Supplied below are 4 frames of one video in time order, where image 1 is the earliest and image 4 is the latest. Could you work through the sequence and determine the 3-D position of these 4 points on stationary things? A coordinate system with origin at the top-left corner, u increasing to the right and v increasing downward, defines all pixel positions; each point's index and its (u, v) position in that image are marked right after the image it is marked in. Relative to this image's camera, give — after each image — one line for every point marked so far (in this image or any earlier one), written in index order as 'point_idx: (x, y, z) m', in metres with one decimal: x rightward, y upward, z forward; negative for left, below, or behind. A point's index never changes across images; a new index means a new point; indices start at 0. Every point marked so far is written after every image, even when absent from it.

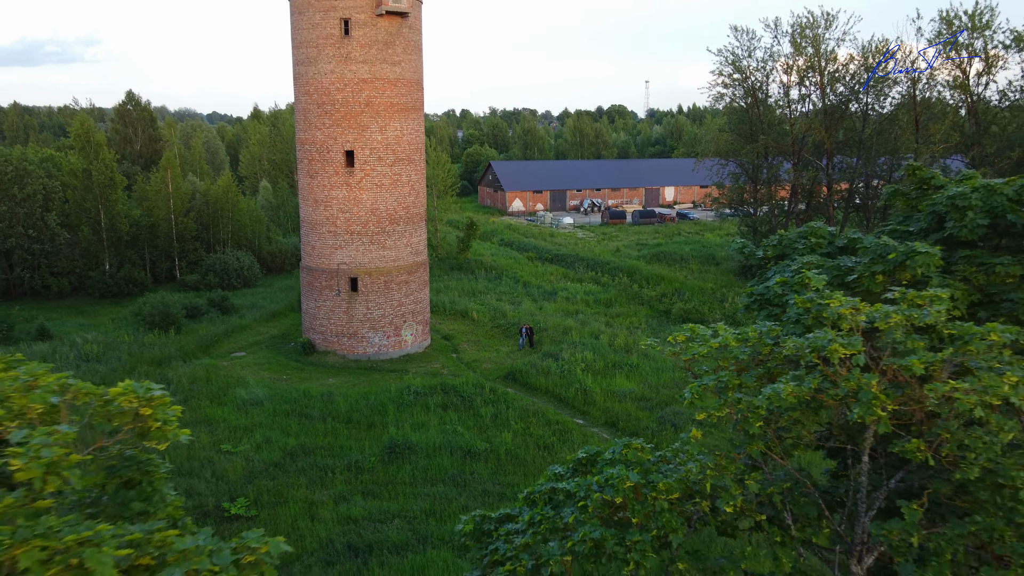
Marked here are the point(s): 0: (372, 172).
0: (-3.7, +3.1, +16.7) m
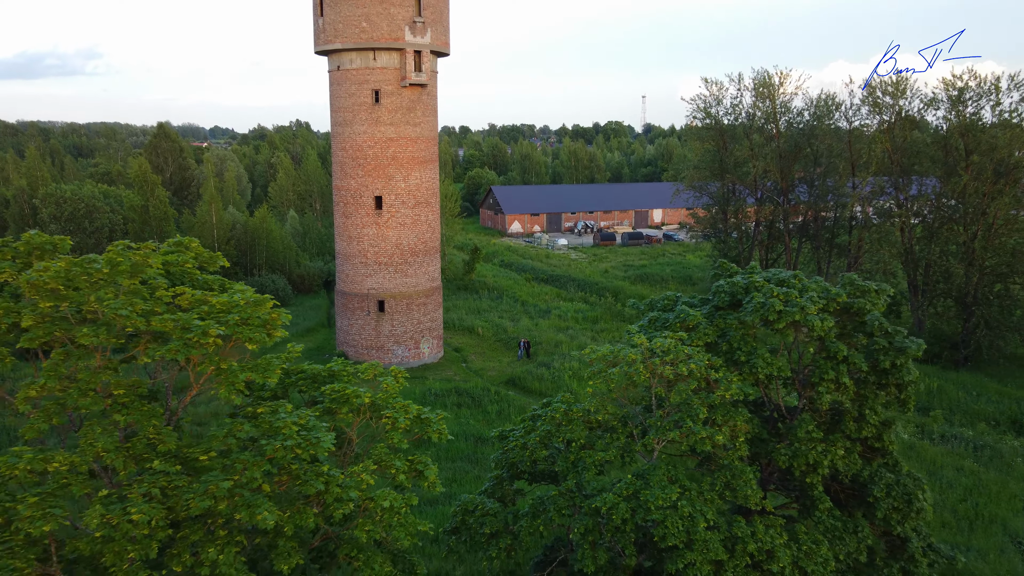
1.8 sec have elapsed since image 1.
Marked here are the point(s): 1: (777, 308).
0: (-3.7, +2.4, +20.3) m
1: (+2.5, -0.2, +6.0) m
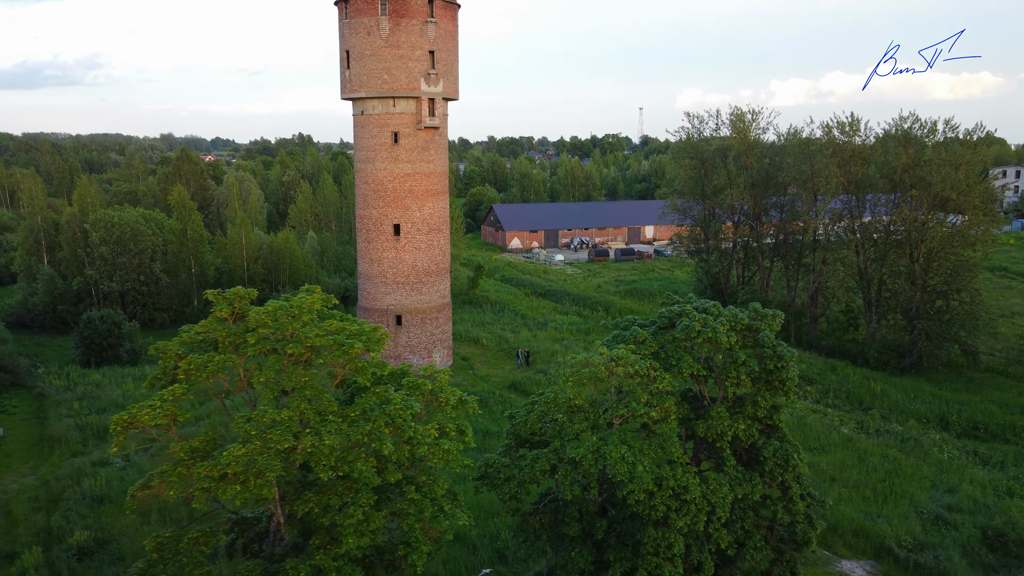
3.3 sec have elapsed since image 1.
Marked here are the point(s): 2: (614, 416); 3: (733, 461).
0: (-3.7, +1.8, +23.2) m
1: (+2.6, -0.6, +8.9) m
2: (+1.4, -1.8, +8.5) m
3: (+3.1, -2.5, +8.9) m
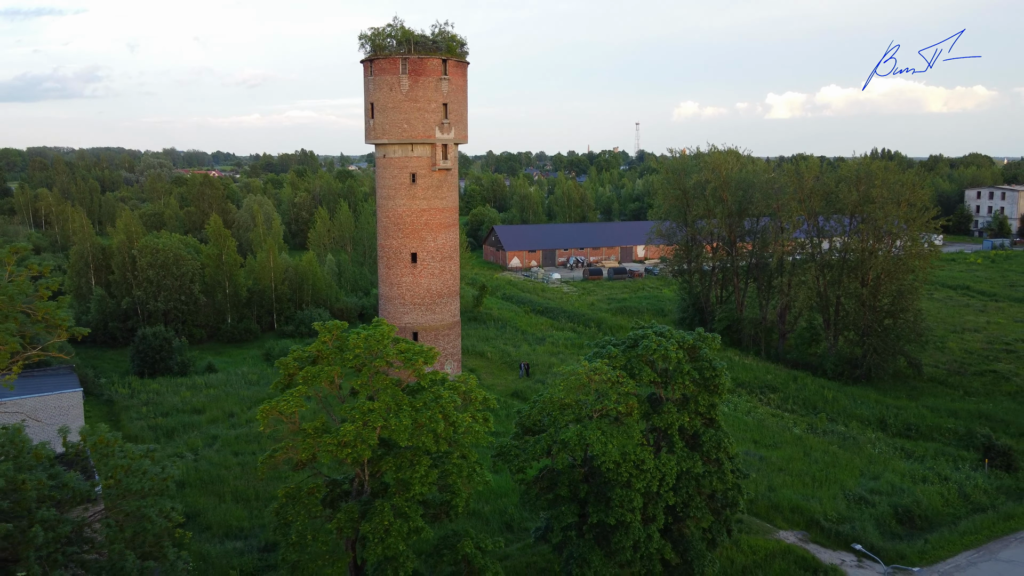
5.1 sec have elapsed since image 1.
0: (-3.6, +0.9, +26.6) m
1: (+2.8, -1.2, +12.3) m
2: (+1.5, -2.3, +11.9) m
3: (+3.3, -3.0, +12.2) m
